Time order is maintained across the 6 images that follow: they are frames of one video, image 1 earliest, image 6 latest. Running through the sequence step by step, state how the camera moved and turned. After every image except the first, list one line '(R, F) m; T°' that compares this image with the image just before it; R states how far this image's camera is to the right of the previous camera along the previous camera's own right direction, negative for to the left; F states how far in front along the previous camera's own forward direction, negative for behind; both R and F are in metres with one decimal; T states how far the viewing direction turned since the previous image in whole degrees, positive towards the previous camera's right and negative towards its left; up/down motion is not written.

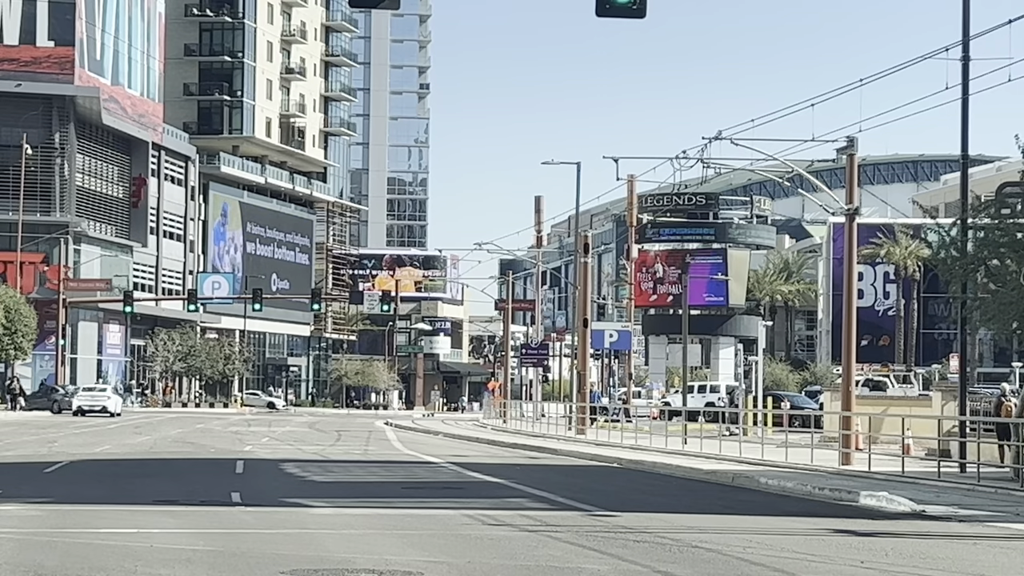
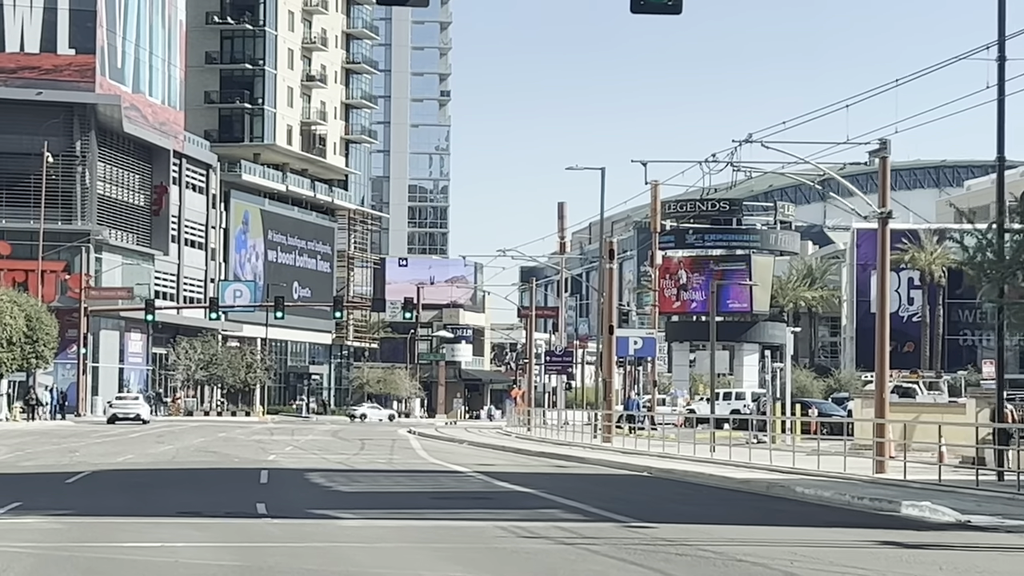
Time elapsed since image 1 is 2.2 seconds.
(-0.1, +0.5) m; -1°
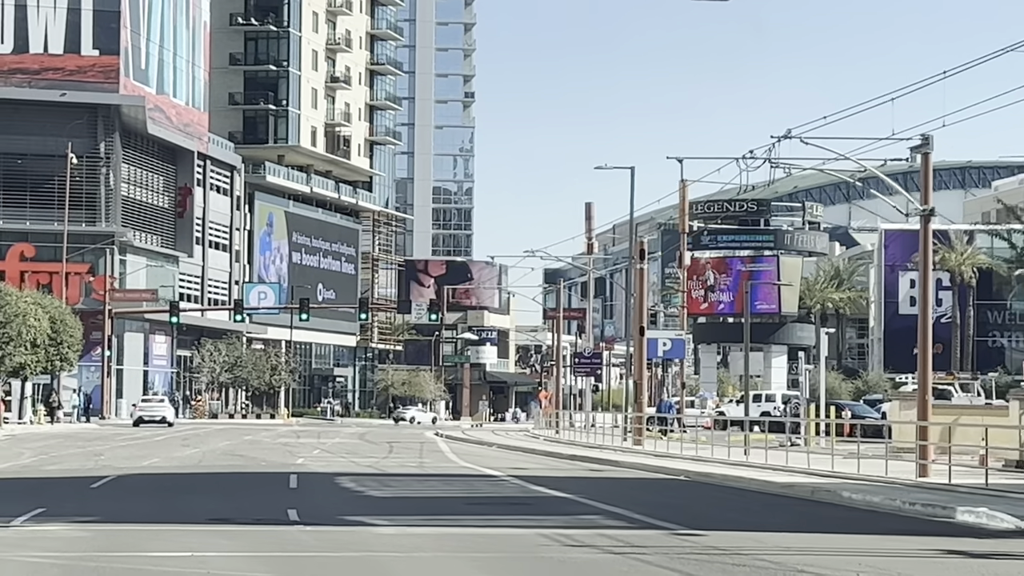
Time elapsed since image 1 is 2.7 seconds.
(-0.2, +0.7) m; -1°
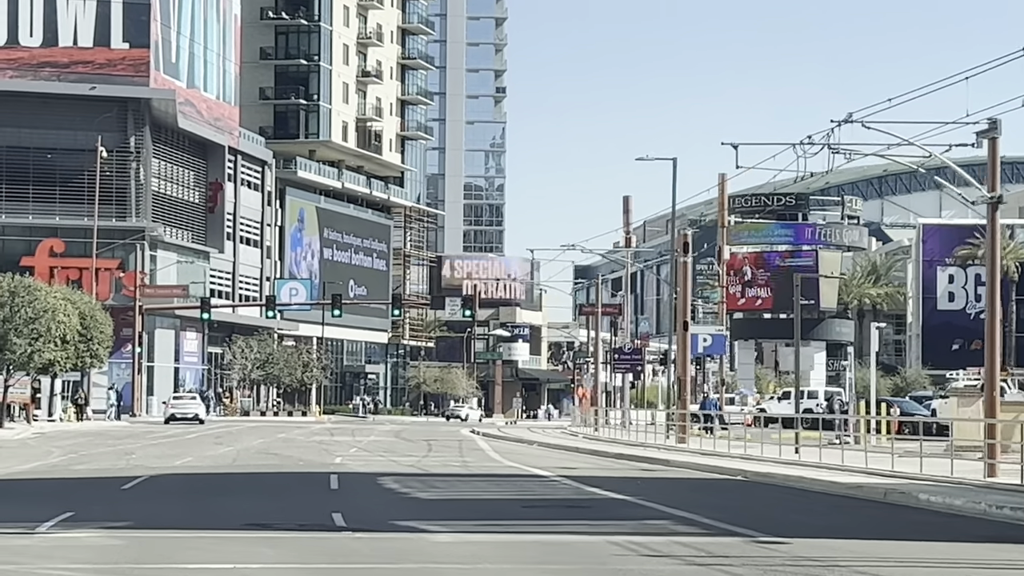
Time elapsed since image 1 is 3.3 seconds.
(-0.3, +1.3) m; -1°
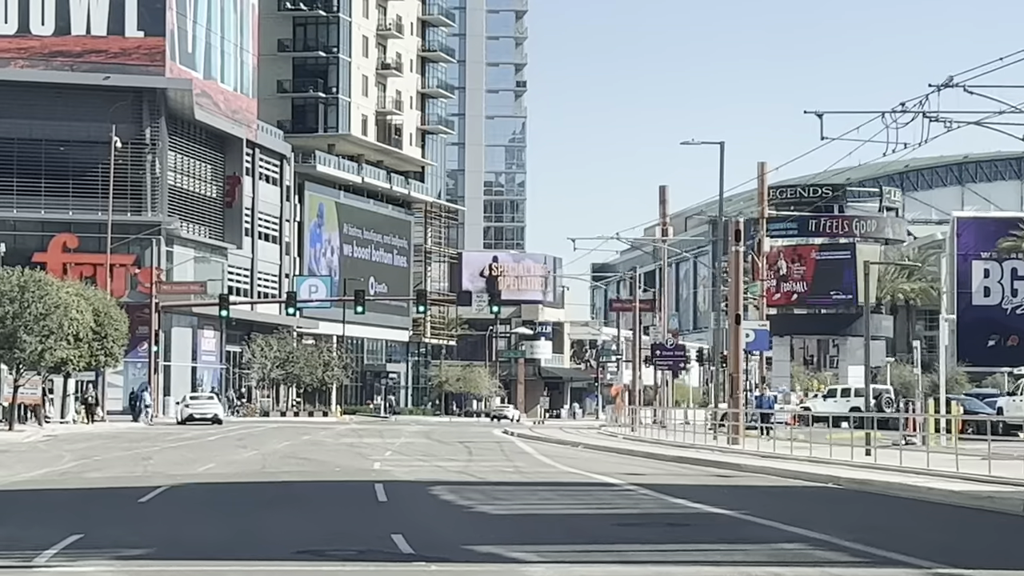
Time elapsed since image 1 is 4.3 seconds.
(-0.6, +3.0) m; 0°
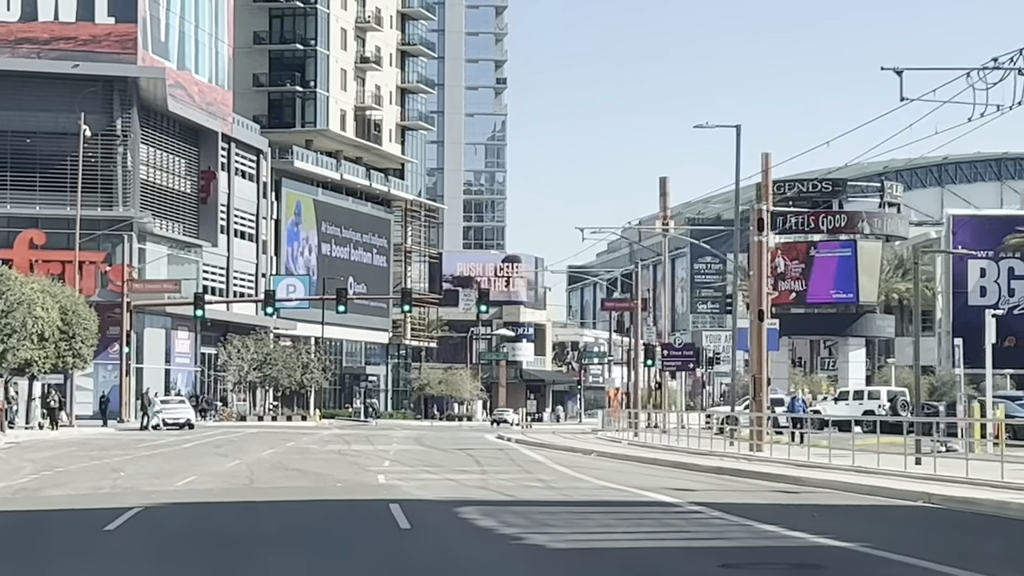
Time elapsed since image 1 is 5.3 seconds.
(-0.7, +3.8) m; +1°
